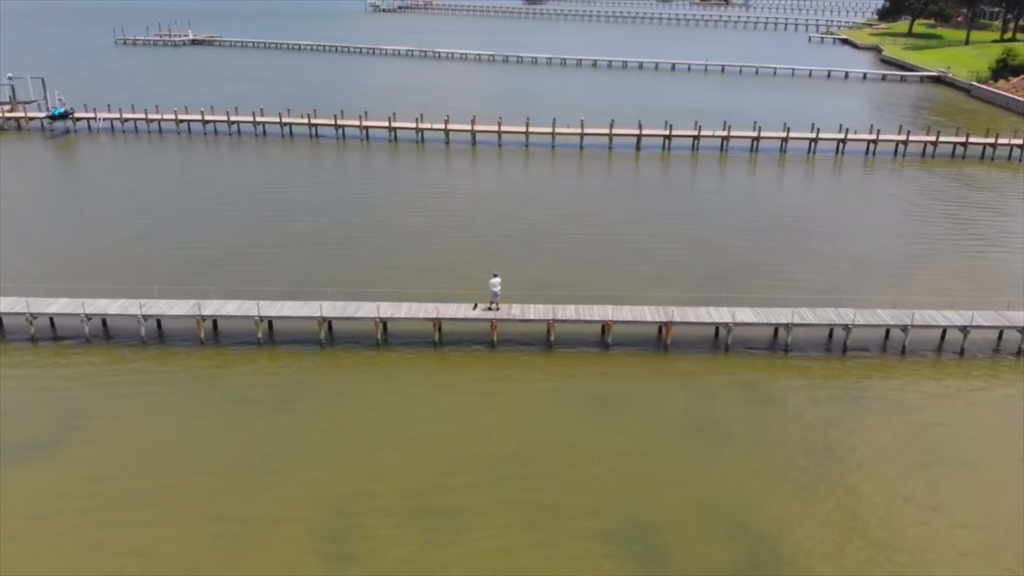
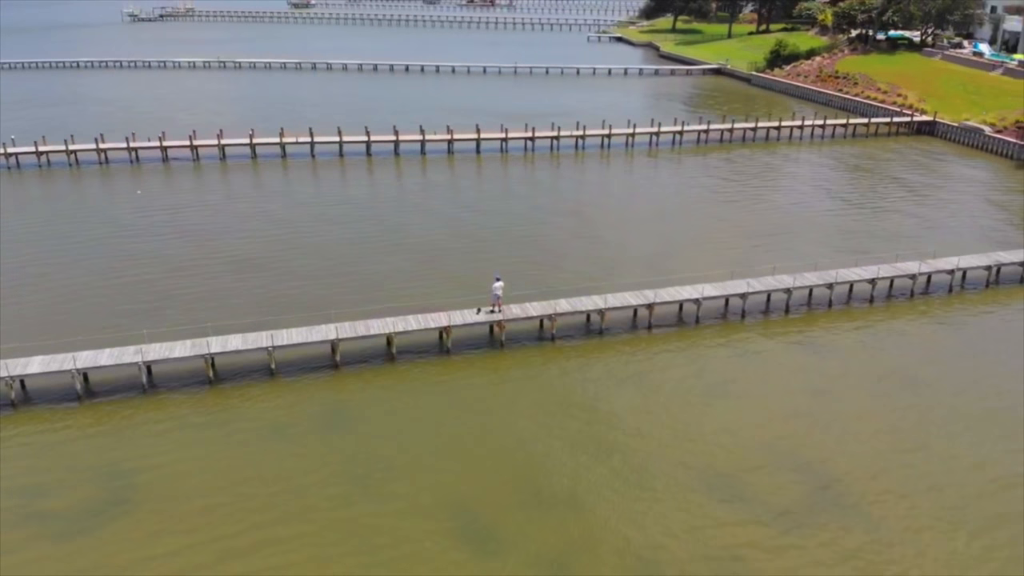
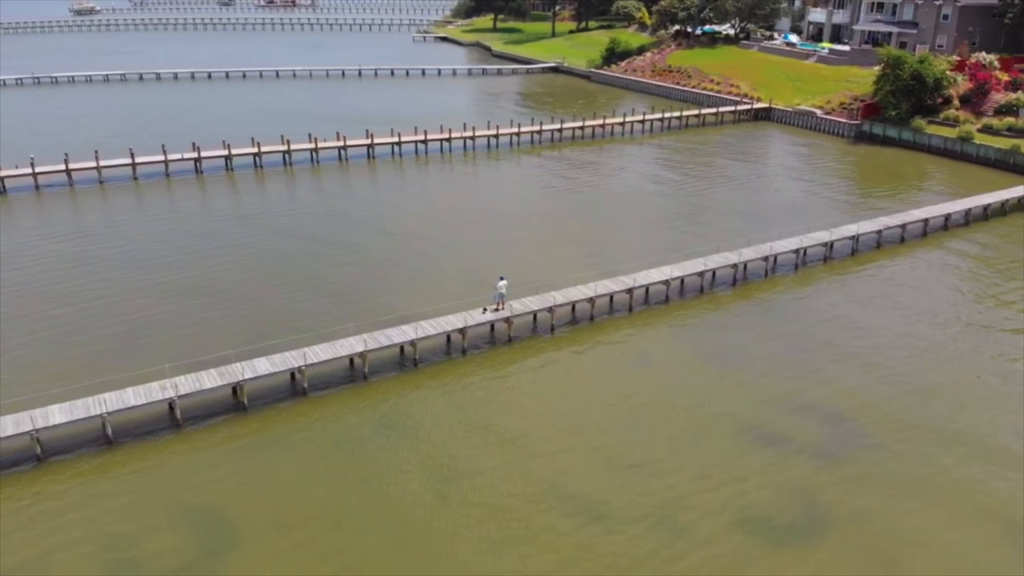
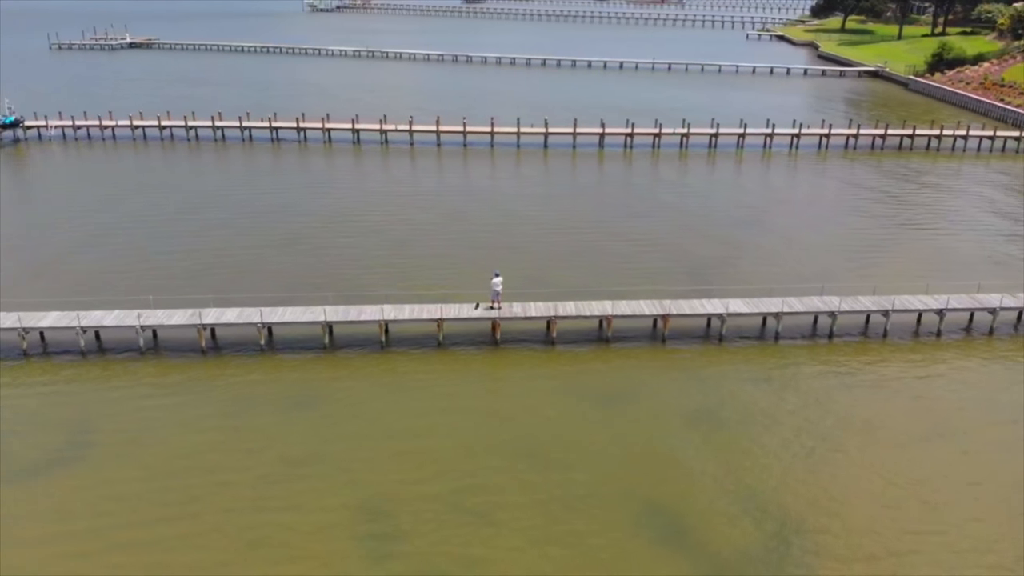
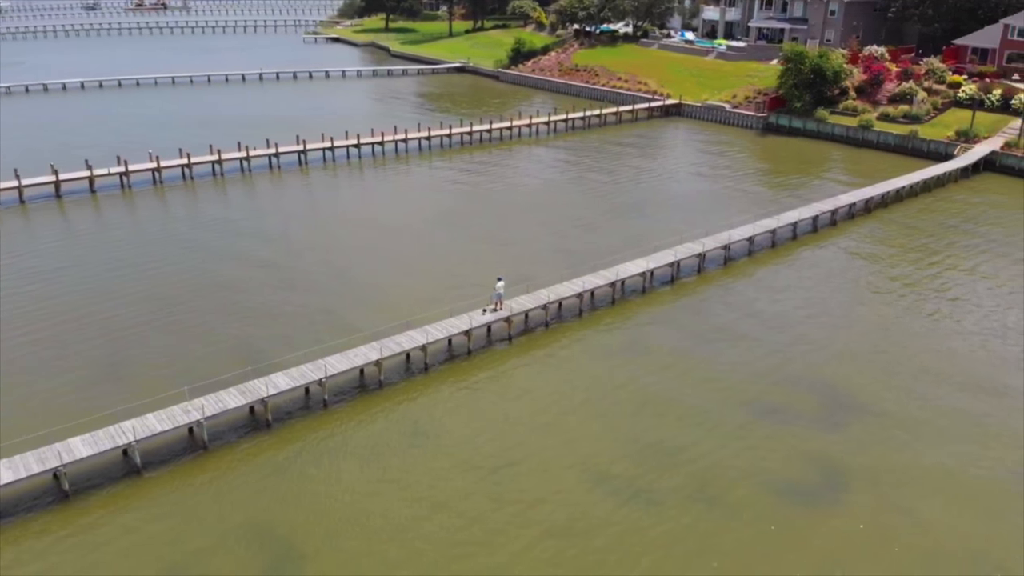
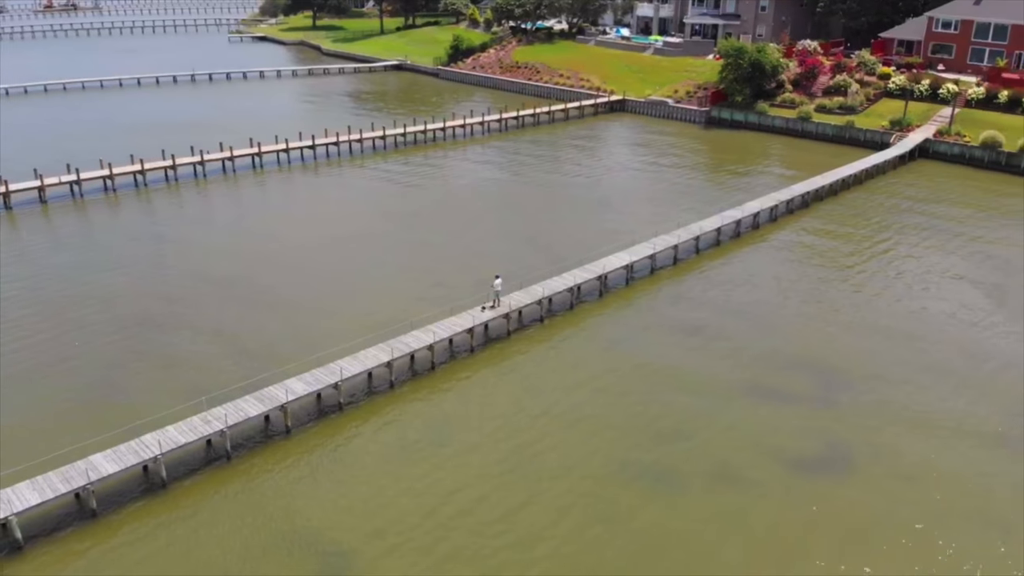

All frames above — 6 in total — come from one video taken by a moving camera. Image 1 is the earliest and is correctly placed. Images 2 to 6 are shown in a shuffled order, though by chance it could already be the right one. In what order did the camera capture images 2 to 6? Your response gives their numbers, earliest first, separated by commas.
4, 2, 3, 5, 6
